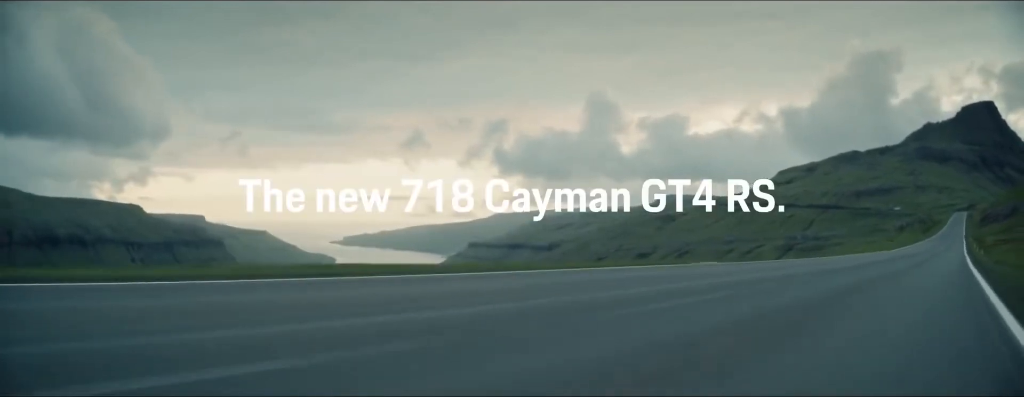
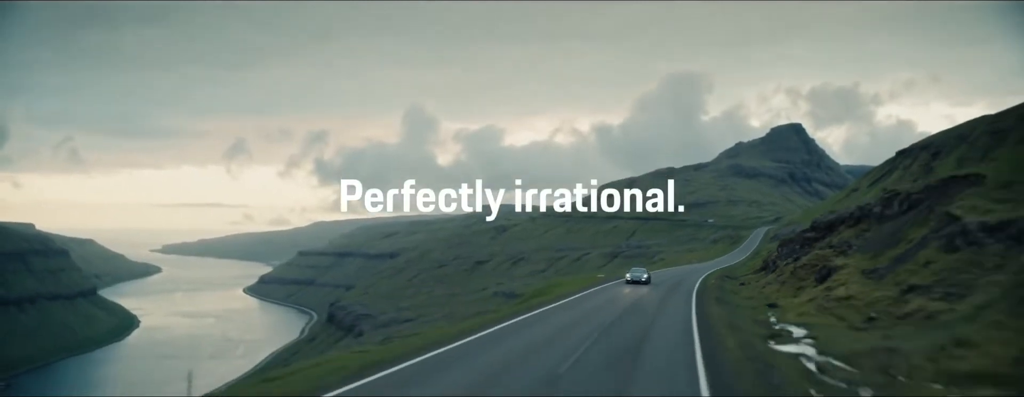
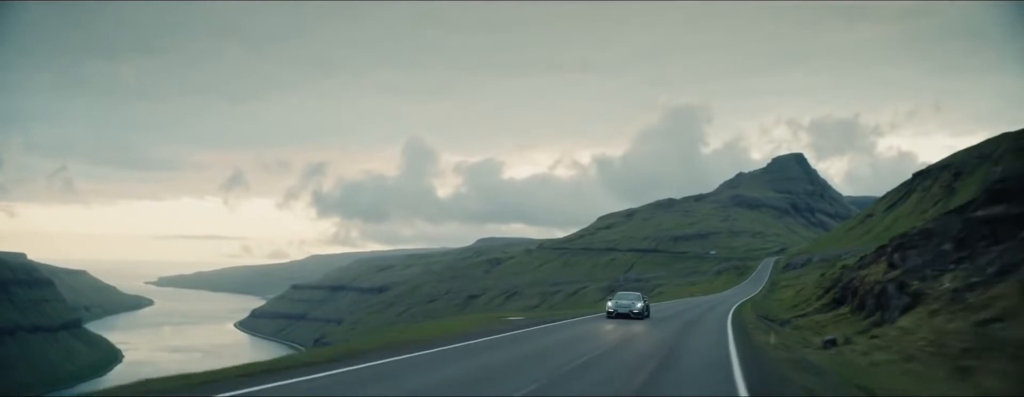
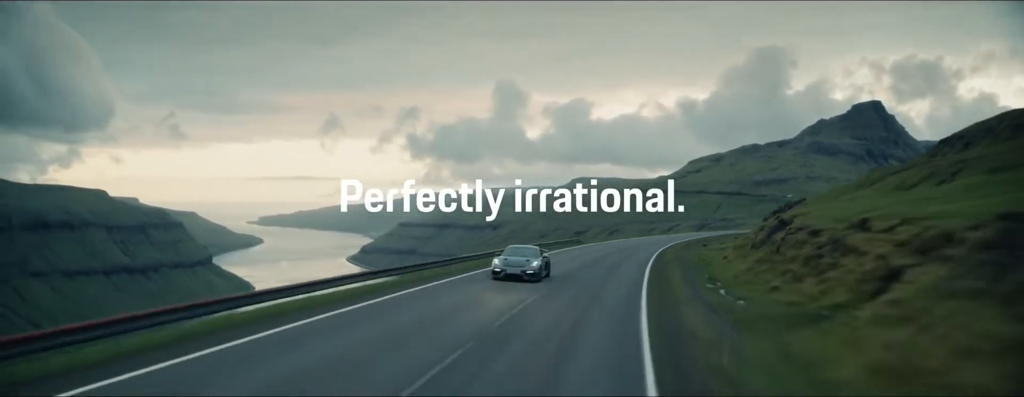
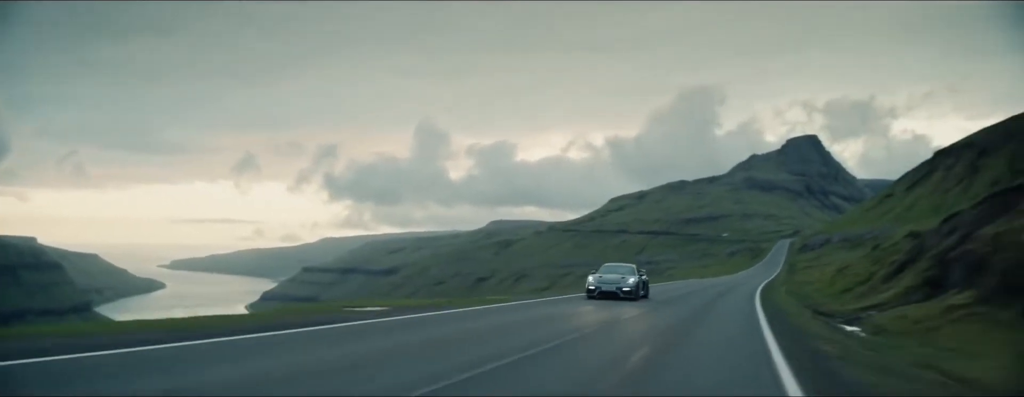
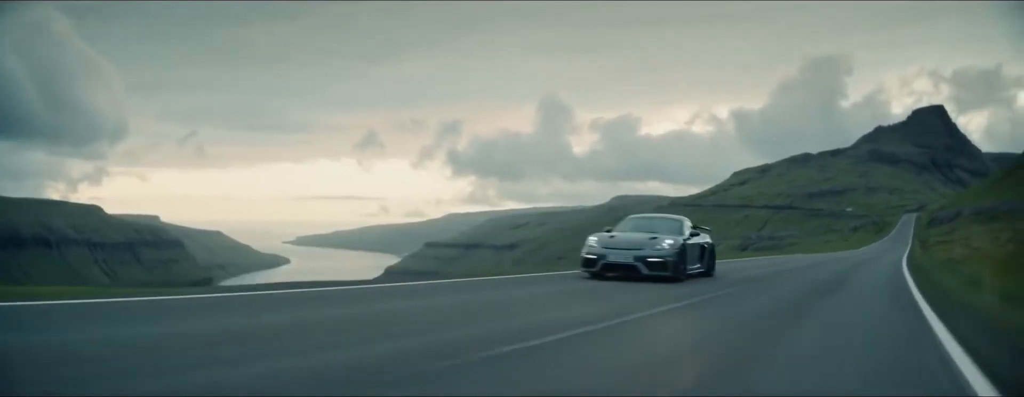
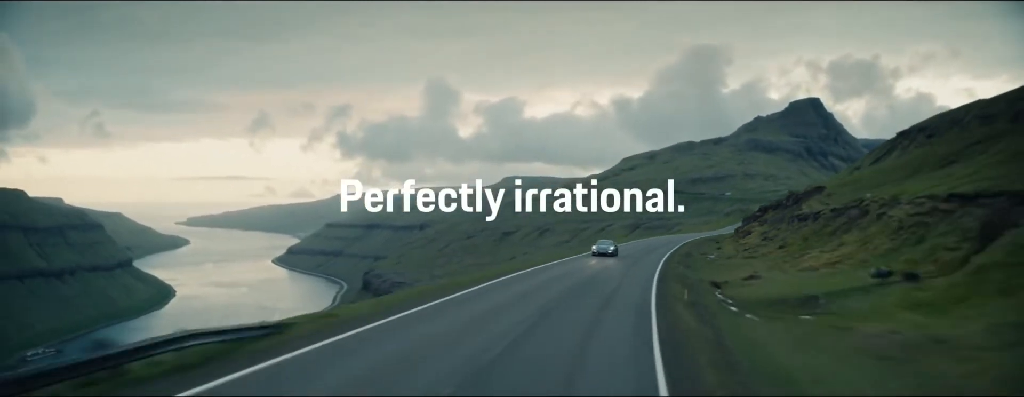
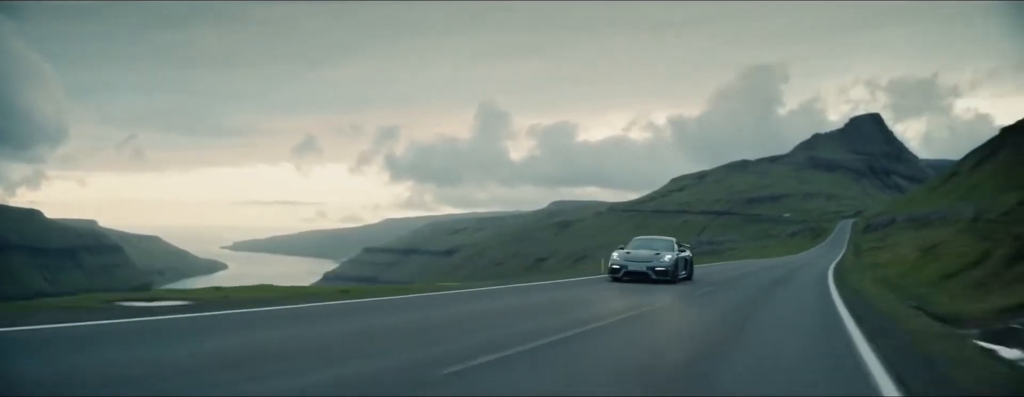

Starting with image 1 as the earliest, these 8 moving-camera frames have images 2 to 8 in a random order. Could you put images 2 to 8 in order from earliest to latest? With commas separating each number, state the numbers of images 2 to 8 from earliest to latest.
6, 8, 5, 3, 2, 7, 4
